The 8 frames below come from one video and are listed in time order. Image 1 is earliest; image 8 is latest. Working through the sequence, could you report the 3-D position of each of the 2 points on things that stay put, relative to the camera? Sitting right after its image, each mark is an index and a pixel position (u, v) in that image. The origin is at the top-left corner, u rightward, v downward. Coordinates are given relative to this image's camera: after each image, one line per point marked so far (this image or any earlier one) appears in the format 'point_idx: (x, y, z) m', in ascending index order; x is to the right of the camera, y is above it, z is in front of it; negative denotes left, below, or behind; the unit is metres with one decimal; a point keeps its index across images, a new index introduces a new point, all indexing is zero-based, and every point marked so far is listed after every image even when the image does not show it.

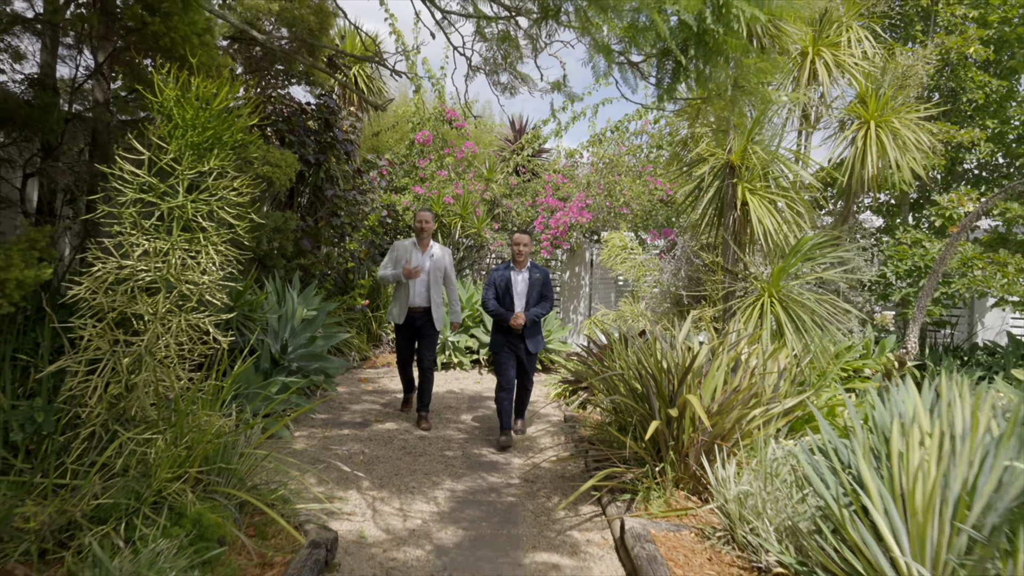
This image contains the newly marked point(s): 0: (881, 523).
0: (+1.1, -0.7, +2.0) m
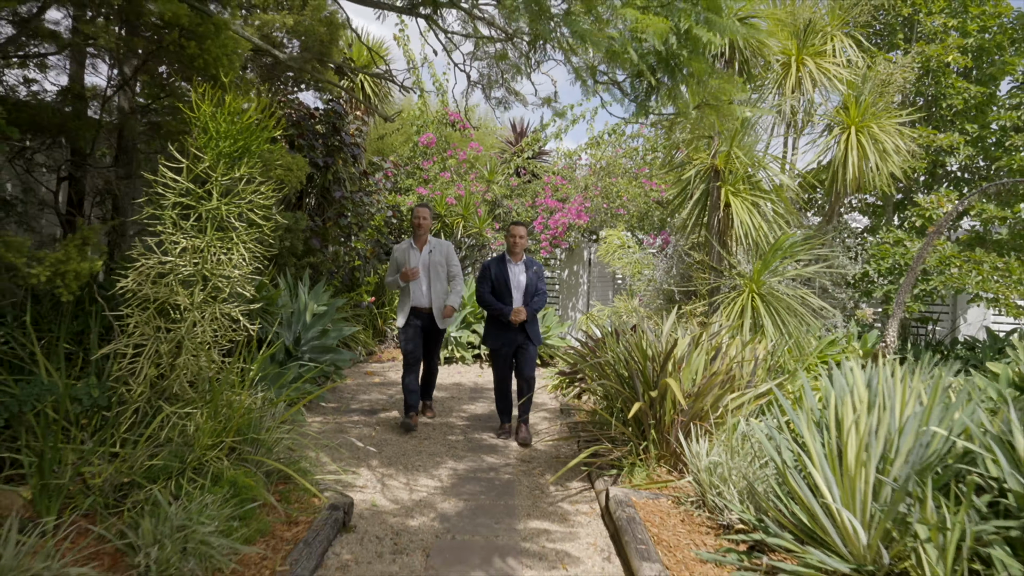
0: (+1.1, -0.7, +2.3) m
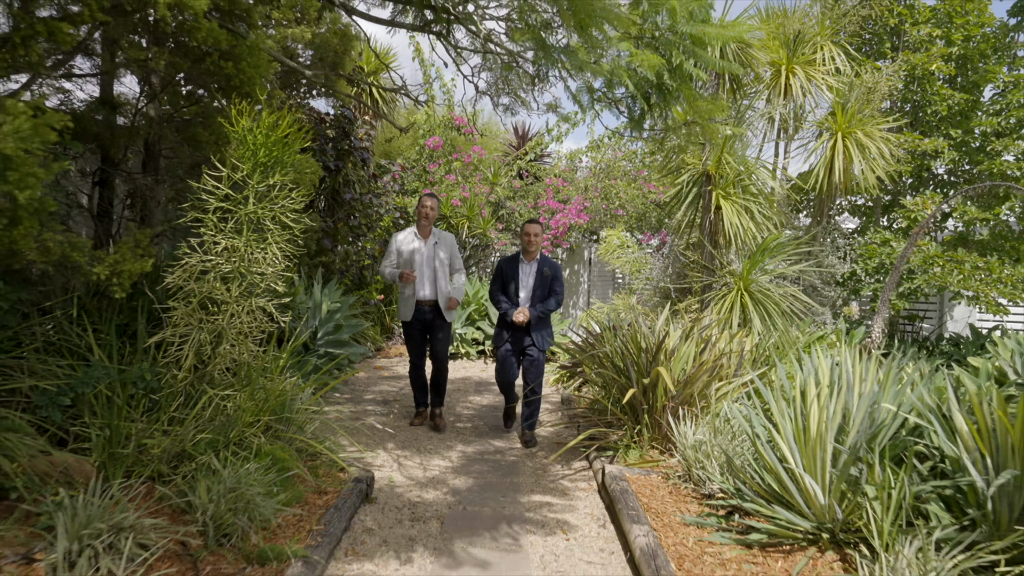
0: (+1.1, -0.7, +2.7) m
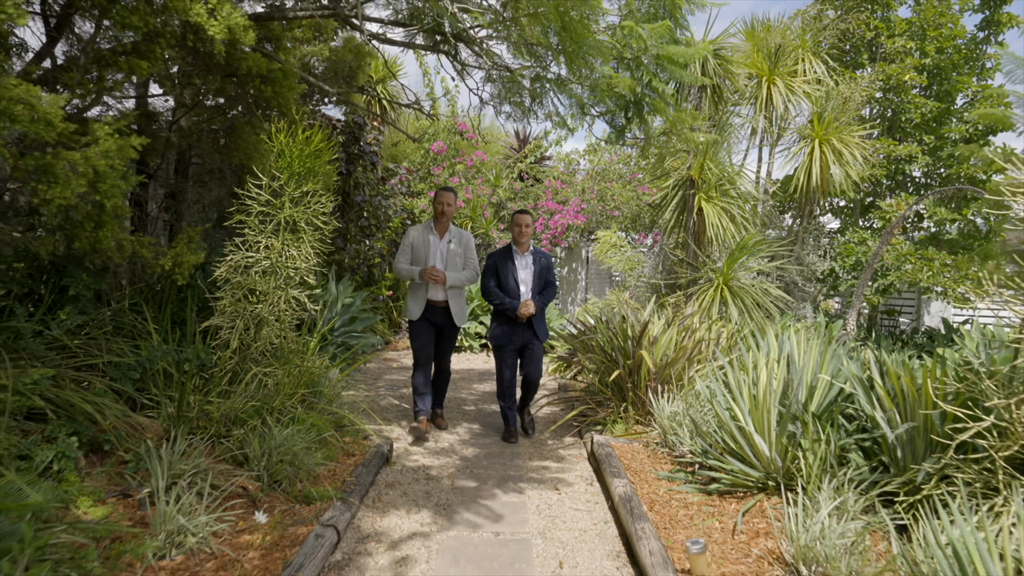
0: (+1.1, -0.6, +3.2) m
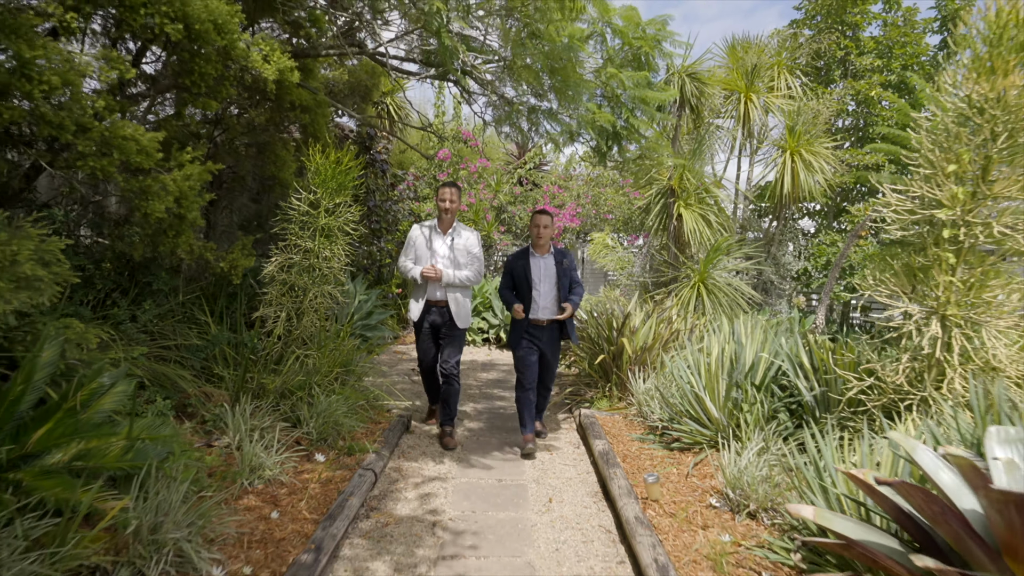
0: (+1.1, -0.6, +3.9) m
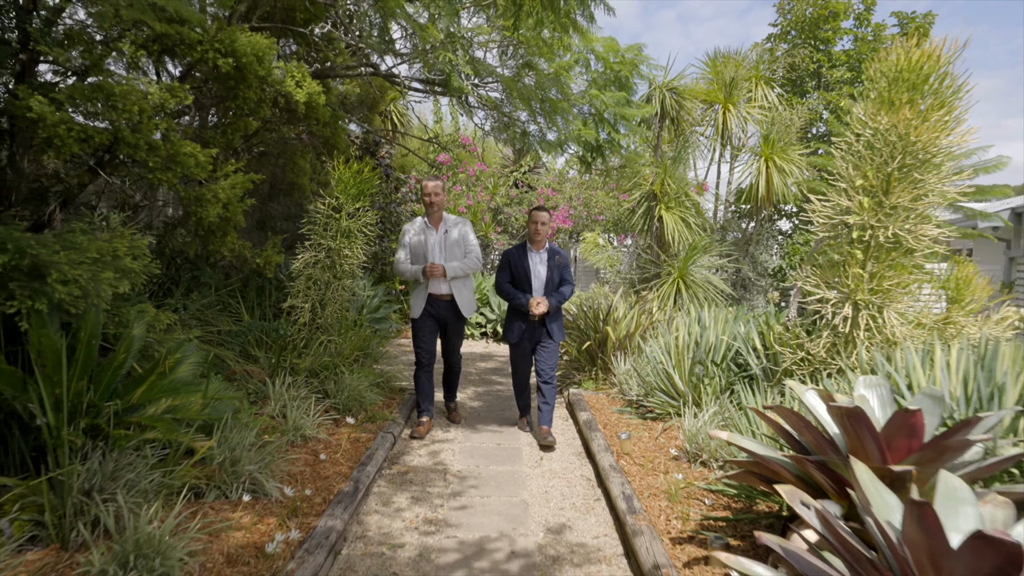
0: (+1.1, -0.5, +4.6) m
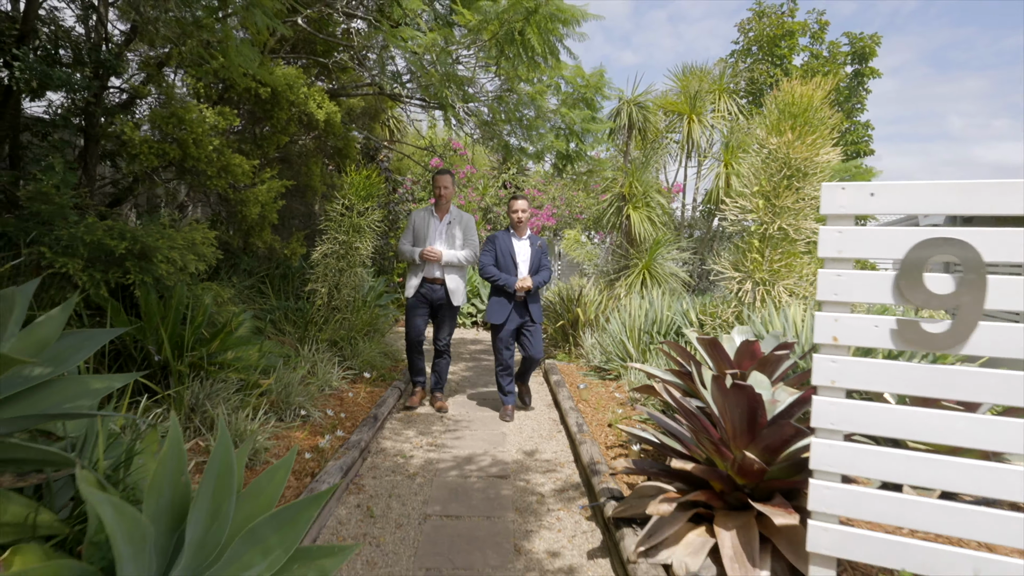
0: (+1.0, -0.4, +5.7) m
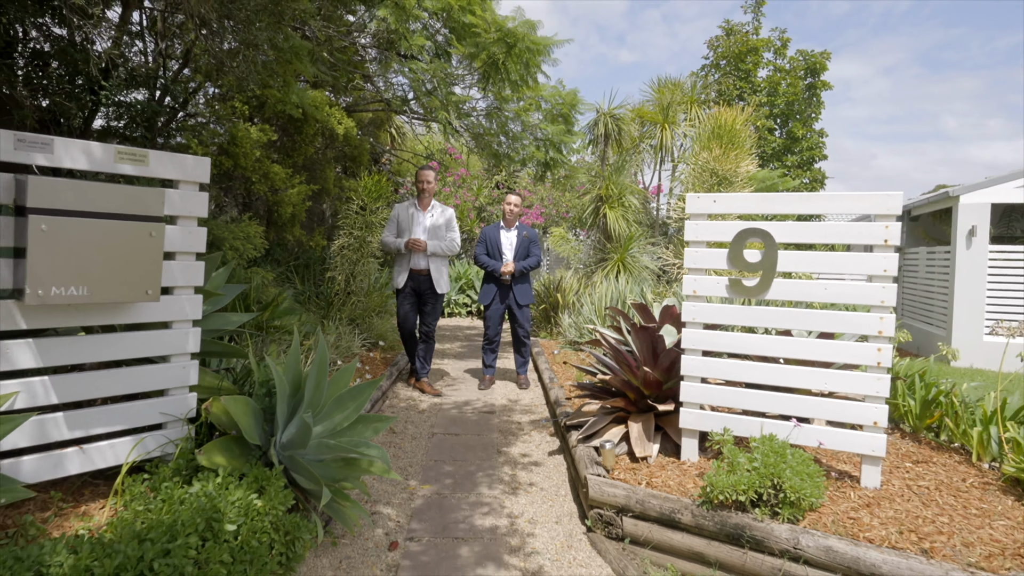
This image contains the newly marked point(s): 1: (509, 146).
0: (+0.8, -0.3, +6.8) m
1: (0.0, +1.7, +7.4) m
